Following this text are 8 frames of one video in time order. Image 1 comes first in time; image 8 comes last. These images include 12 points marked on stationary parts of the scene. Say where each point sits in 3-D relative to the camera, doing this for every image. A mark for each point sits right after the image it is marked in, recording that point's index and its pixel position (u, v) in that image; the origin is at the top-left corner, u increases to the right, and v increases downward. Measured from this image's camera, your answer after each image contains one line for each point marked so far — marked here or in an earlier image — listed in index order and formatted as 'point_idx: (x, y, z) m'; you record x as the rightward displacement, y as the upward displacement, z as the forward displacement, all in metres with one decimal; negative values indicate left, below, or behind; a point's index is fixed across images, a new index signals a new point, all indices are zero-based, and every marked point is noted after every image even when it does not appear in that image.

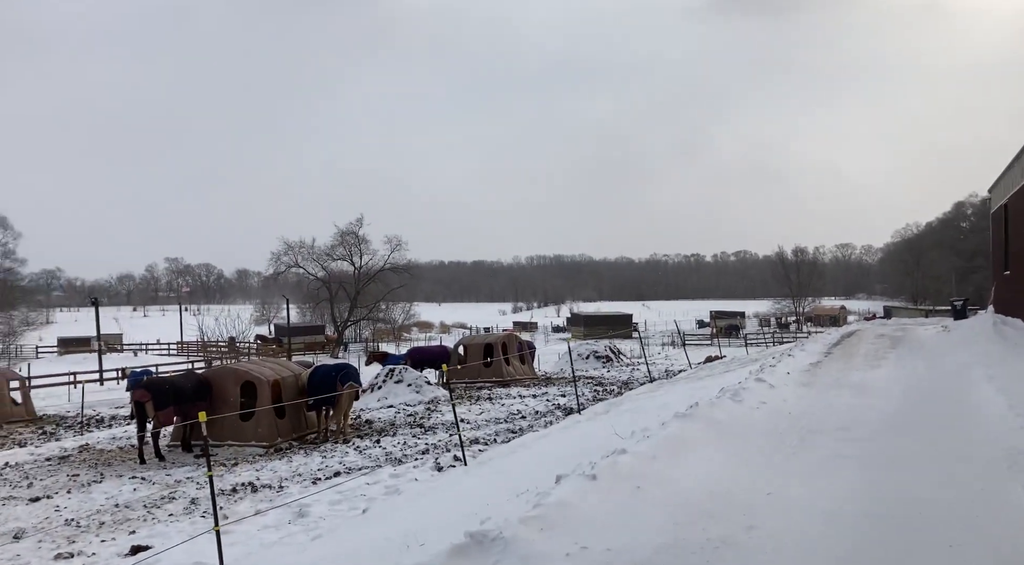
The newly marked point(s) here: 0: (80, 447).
0: (-8.7, -3.3, +18.7) m
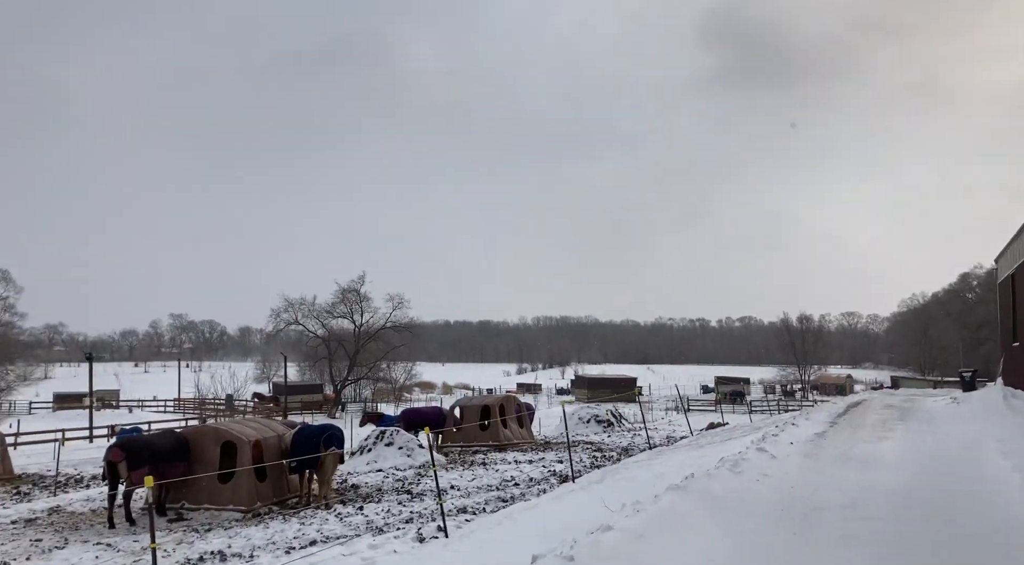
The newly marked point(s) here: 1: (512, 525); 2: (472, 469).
0: (-8.8, -4.3, +17.9) m
1: (0.0, -2.8, +10.7) m
2: (-0.9, -3.9, +19.7) m
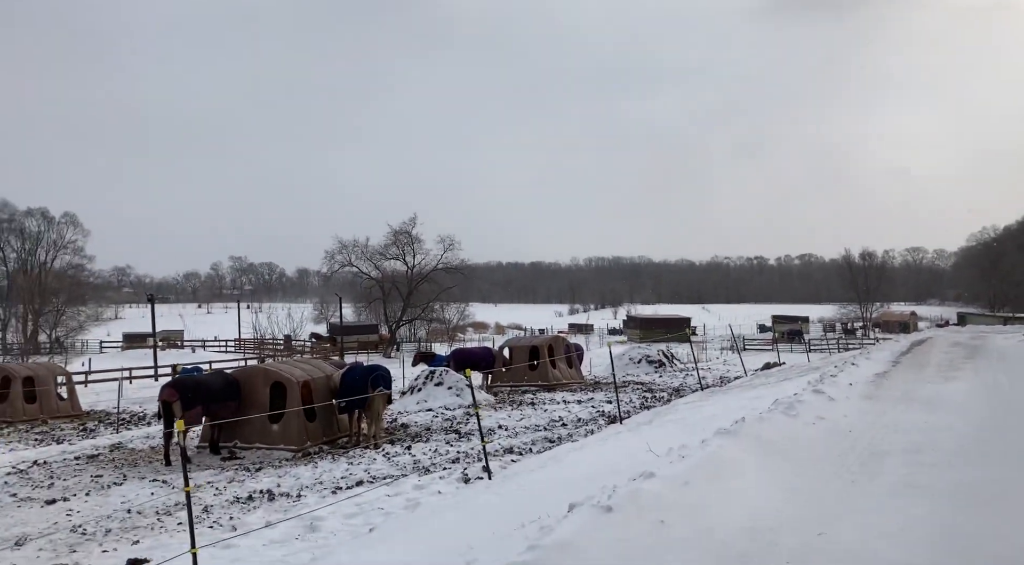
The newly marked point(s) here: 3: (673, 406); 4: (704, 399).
0: (-7.9, -3.2, +18.3) m
1: (+0.5, -2.1, +10.6) m
2: (+0.2, -2.7, +19.7) m
3: (+2.8, -2.2, +16.4) m
4: (+3.5, -2.2, +17.2) m
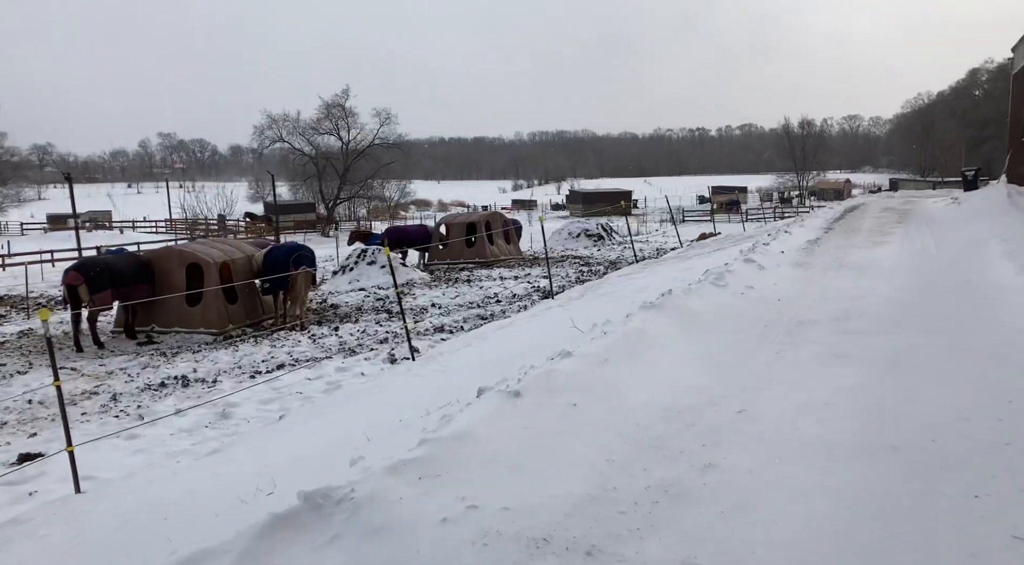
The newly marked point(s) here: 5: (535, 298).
0: (-9.1, -0.9, +17.5) m
1: (-0.3, -0.7, +10.1) m
2: (-1.2, -0.1, +19.2) m
3: (+1.6, 0.0, +16.0) m
4: (+2.3, +0.2, +16.9) m
5: (+0.4, -0.3, +15.6) m
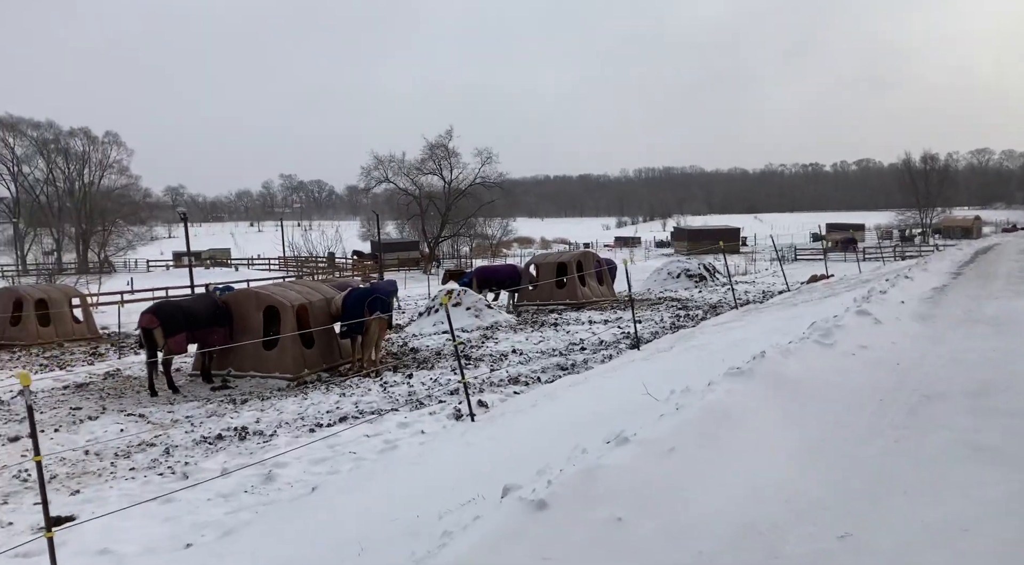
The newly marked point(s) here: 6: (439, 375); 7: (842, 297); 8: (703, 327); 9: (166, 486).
0: (-7.5, -1.7, +17.4) m
1: (+0.4, -1.2, +9.1) m
2: (+0.6, -0.9, +18.2) m
3: (+3.0, -0.7, +14.8) m
4: (+3.8, -0.6, +15.5) m
5: (+1.7, -1.0, +14.5) m
6: (-1.1, -1.4, +13.9) m
7: (+6.3, -0.3, +17.6) m
8: (+3.1, -0.9, +15.5) m
9: (-3.3, -1.9, +8.9) m
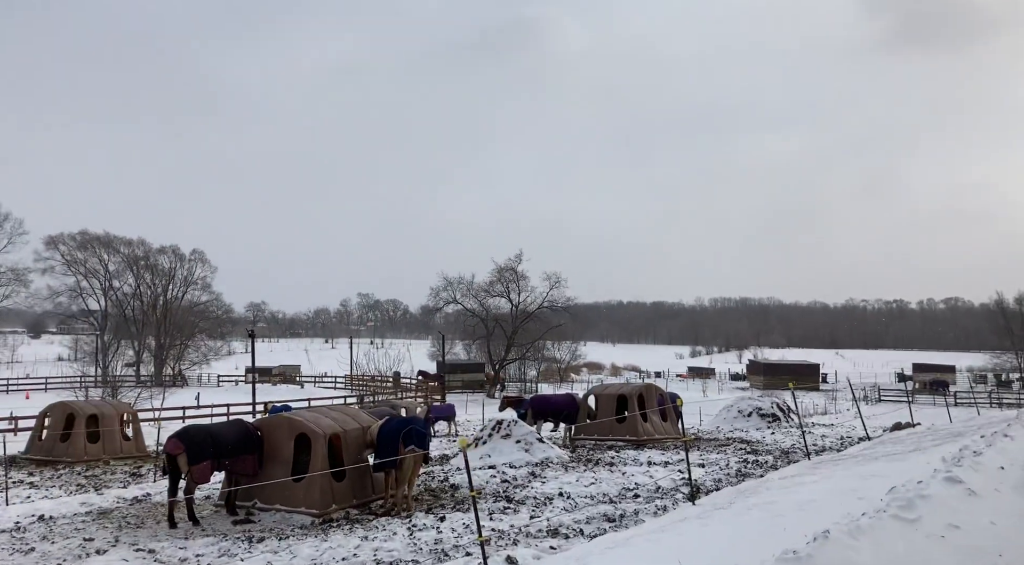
0: (-6.6, -3.8, +16.6) m
1: (+0.6, -2.5, +7.9) m
2: (+1.5, -3.4, +16.9) m
3: (+3.7, -2.8, +13.3) m
4: (+4.5, -2.8, +14.0) m
5: (+2.3, -3.0, +13.1) m
6: (-0.5, -3.2, +12.7) m
7: (+7.1, -2.8, +15.9) m
8: (+3.8, -3.0, +14.0) m
9: (-3.1, -3.1, +7.9) m
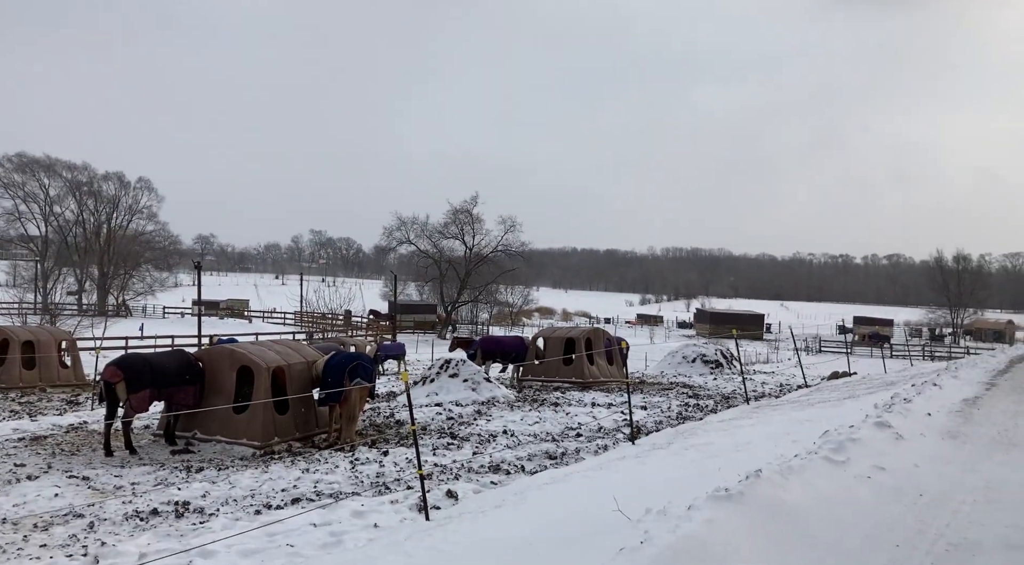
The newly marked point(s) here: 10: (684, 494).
0: (-7.6, -2.5, +16.4) m
1: (+0.1, -1.9, +7.9) m
2: (+0.5, -2.3, +17.0) m
3: (+2.9, -2.0, +13.5) m
4: (+3.6, -2.0, +14.2) m
5: (+1.5, -2.2, +13.2) m
6: (-1.3, -2.4, +12.7) m
7: (+6.2, -2.0, +16.3) m
8: (+3.0, -2.2, +14.3) m
9: (-3.7, -2.4, +7.8) m
10: (+2.1, -1.8, +10.1) m
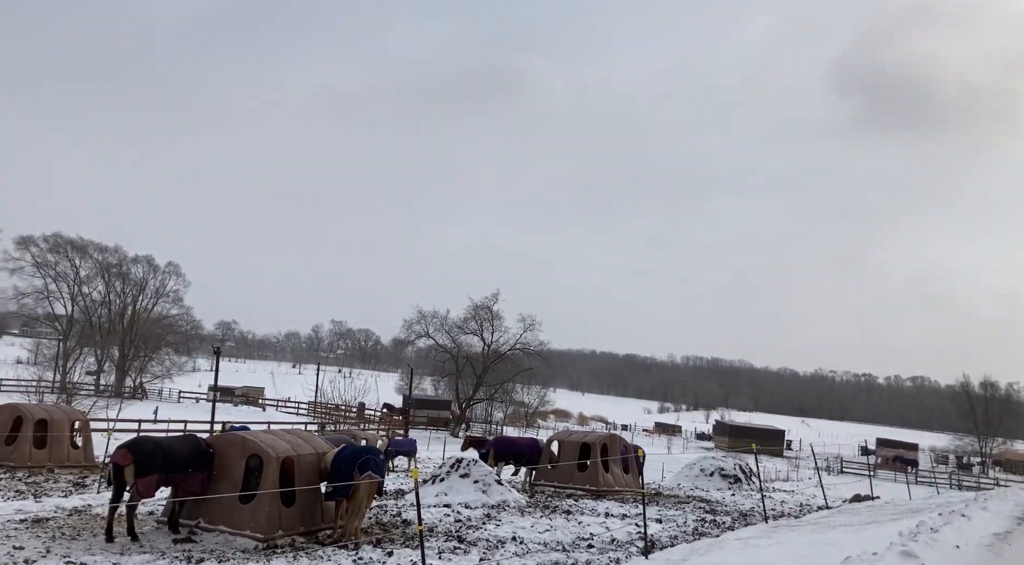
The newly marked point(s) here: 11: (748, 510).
0: (-7.5, -3.9, +16.1) m
1: (+0.1, -2.8, +7.6) m
2: (+0.7, -4.2, +16.6) m
3: (+3.0, -3.6, +13.1) m
4: (+3.8, -3.7, +13.8) m
5: (+1.7, -3.7, +12.8) m
6: (-1.2, -3.6, +12.4) m
7: (+6.4, -4.1, +15.8) m
8: (+3.1, -3.9, +13.8) m
9: (-3.6, -3.0, +7.5) m
10: (+2.2, -3.0, +9.7) m
11: (+4.8, -4.6, +18.9) m
